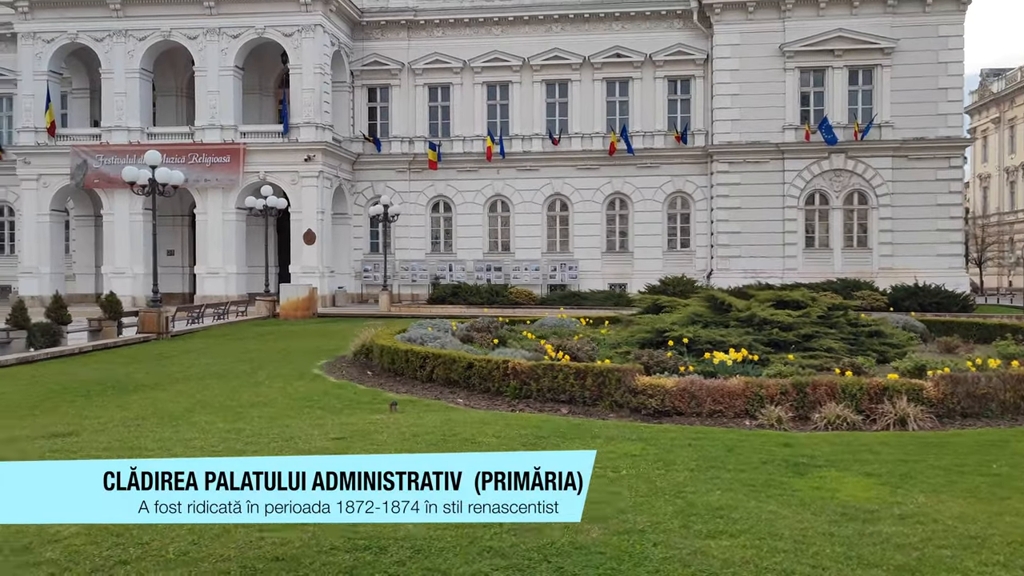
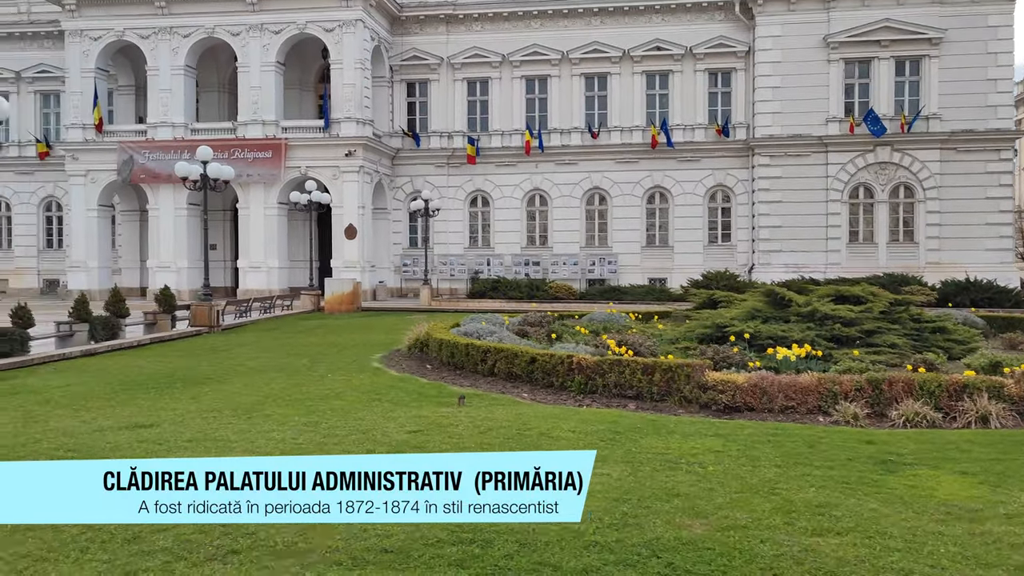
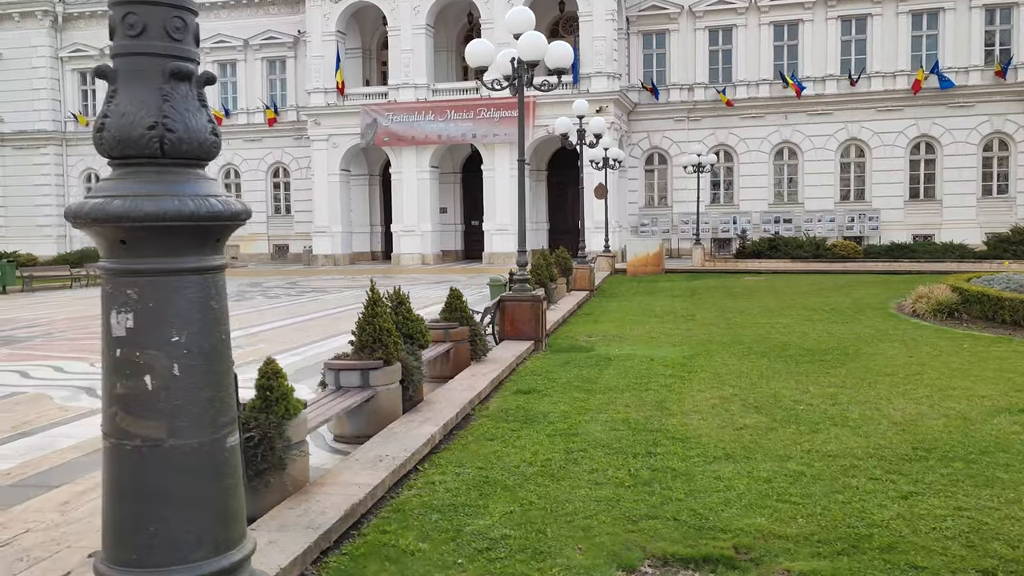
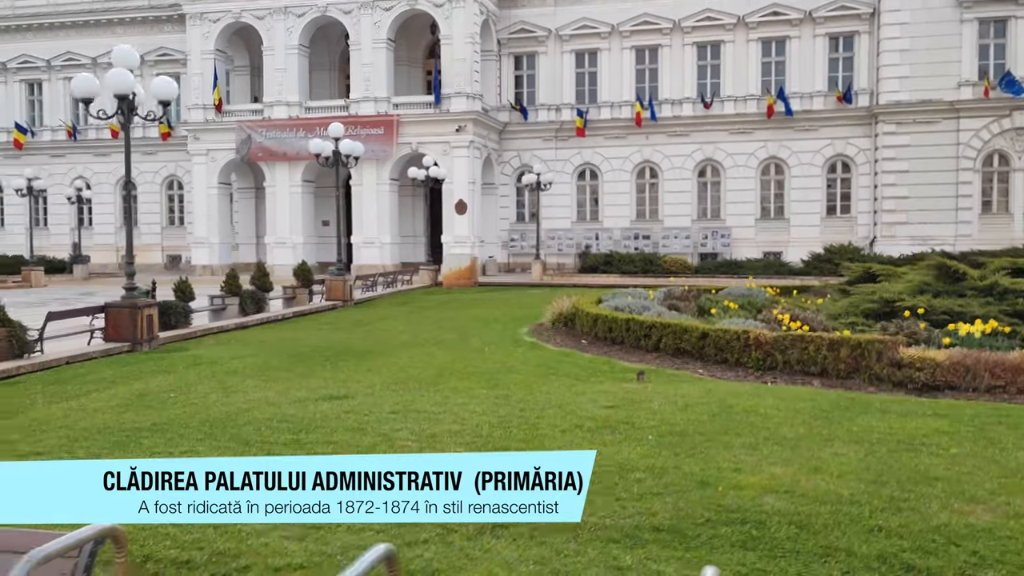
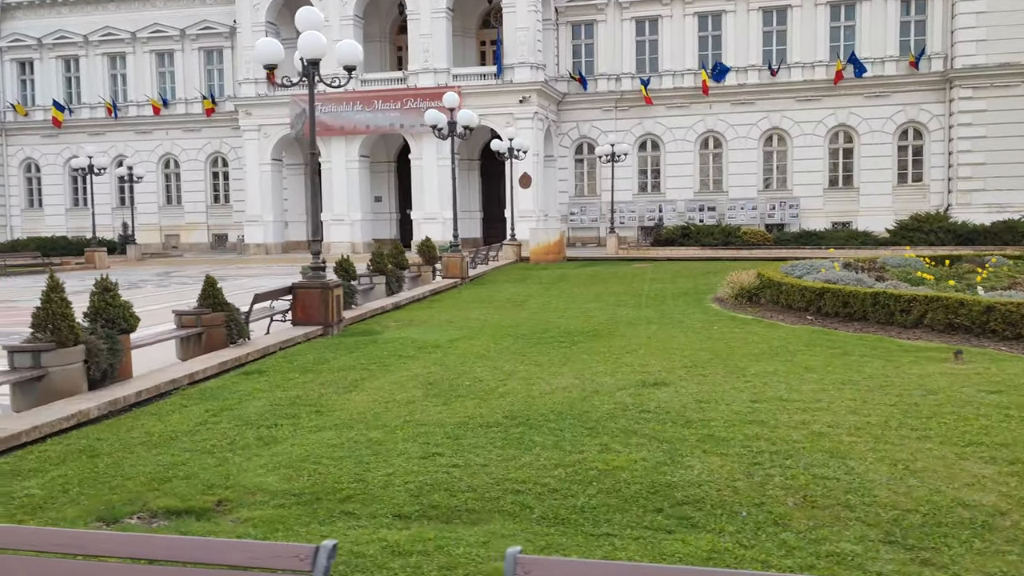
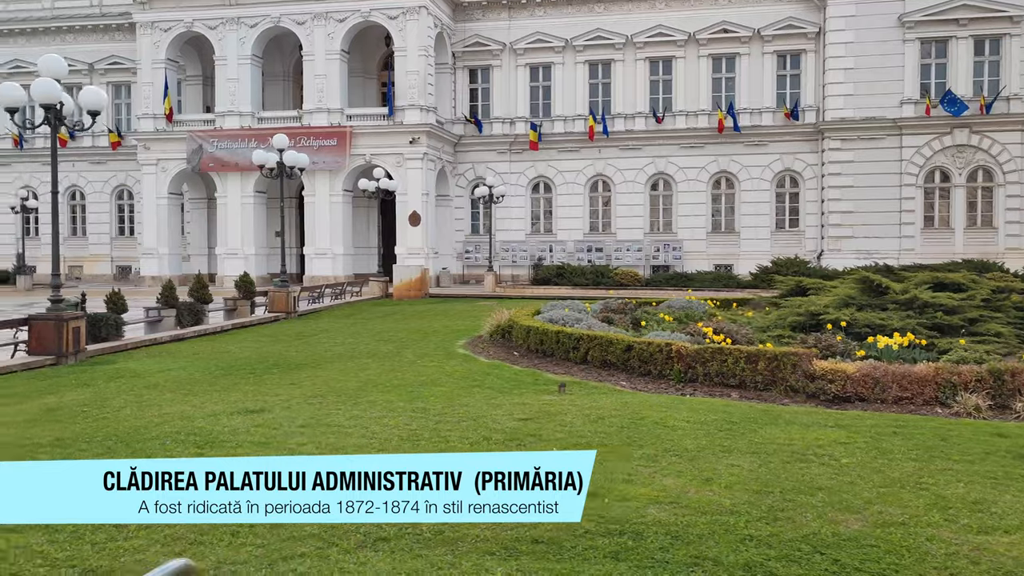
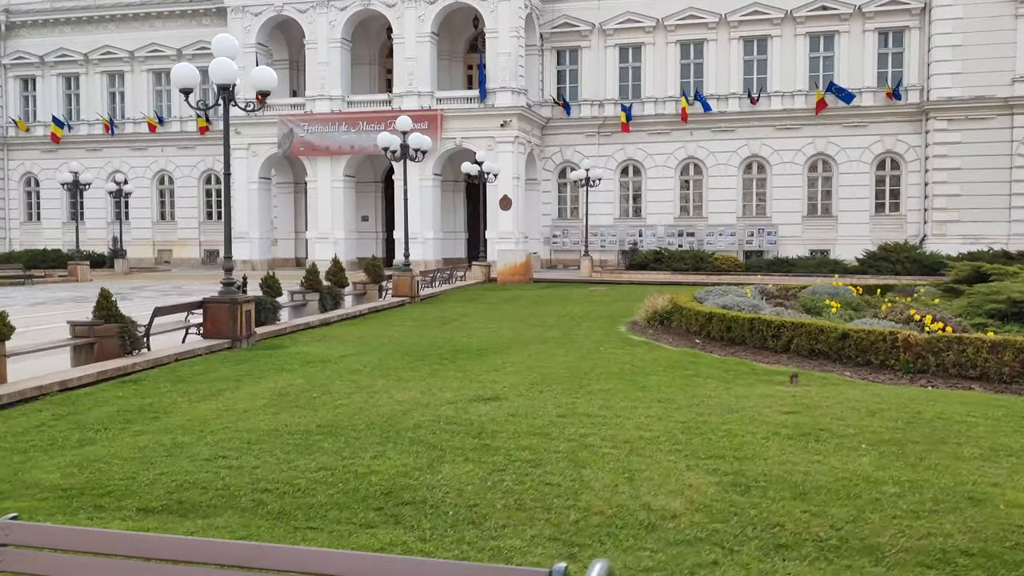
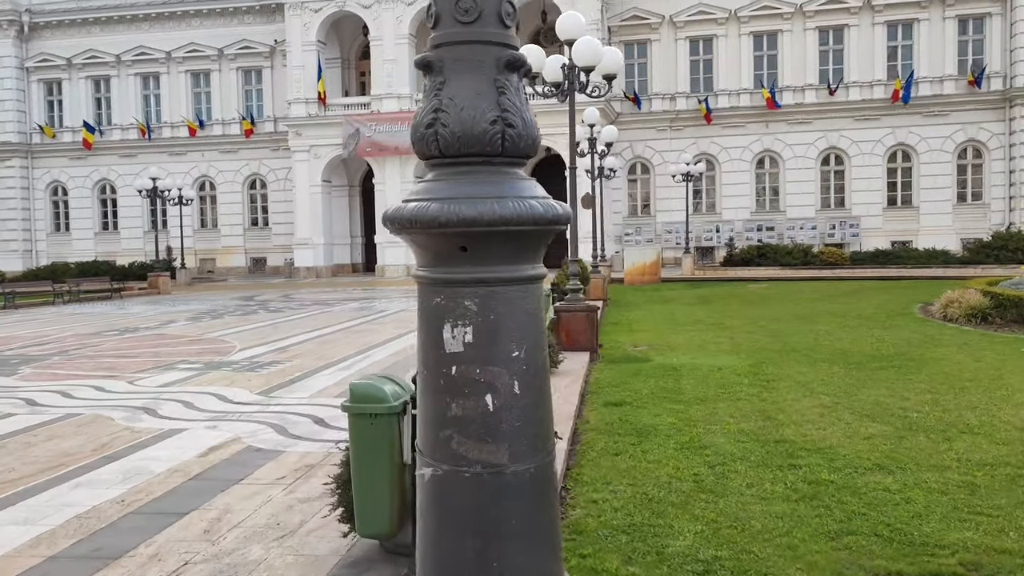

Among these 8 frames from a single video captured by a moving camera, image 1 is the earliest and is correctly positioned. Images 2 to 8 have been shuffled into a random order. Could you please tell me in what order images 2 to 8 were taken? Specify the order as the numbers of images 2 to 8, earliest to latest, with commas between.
2, 6, 4, 7, 5, 3, 8
